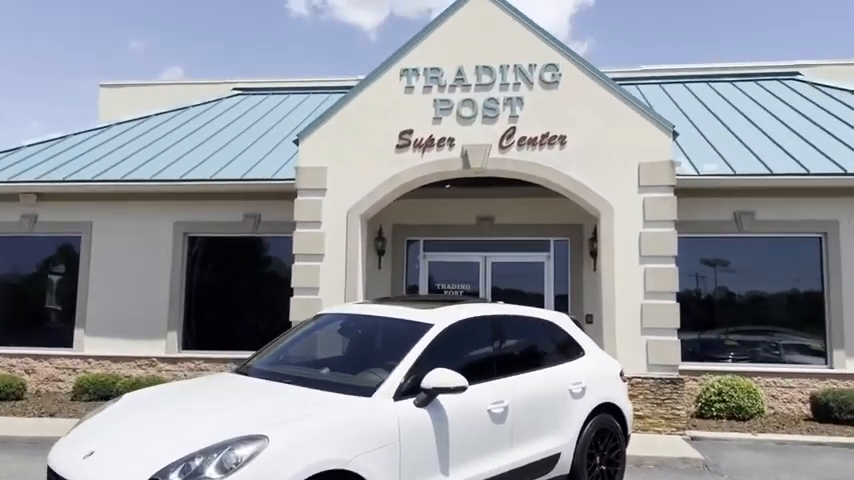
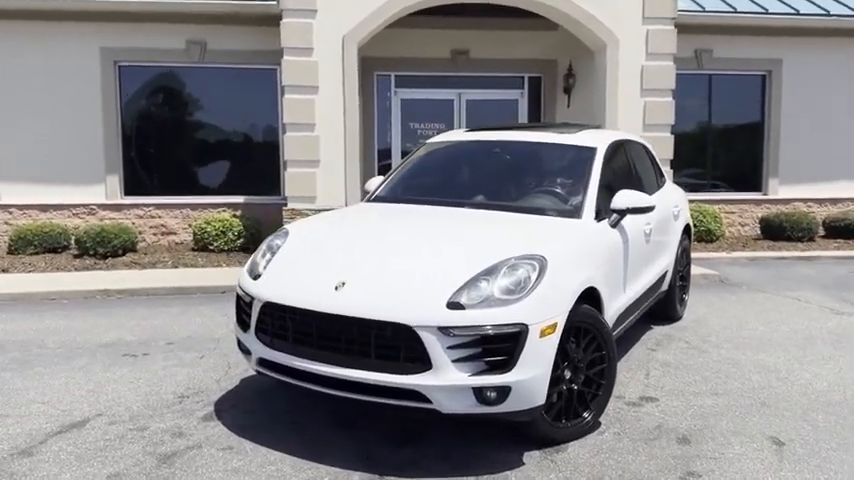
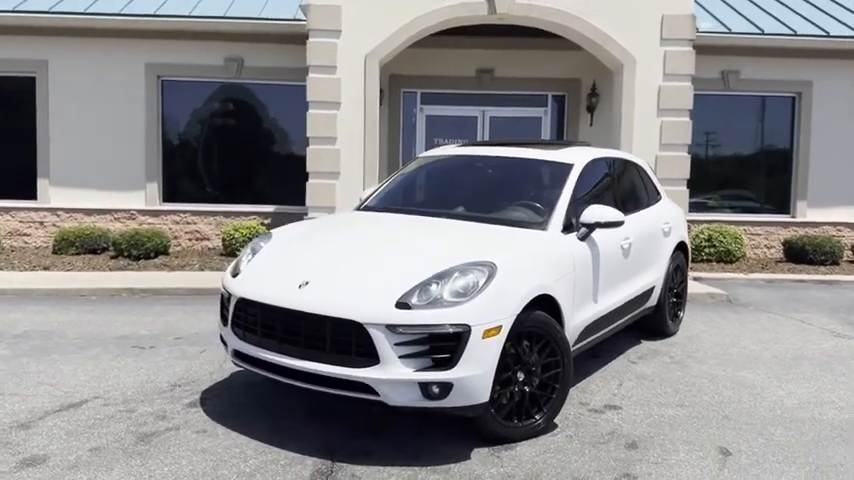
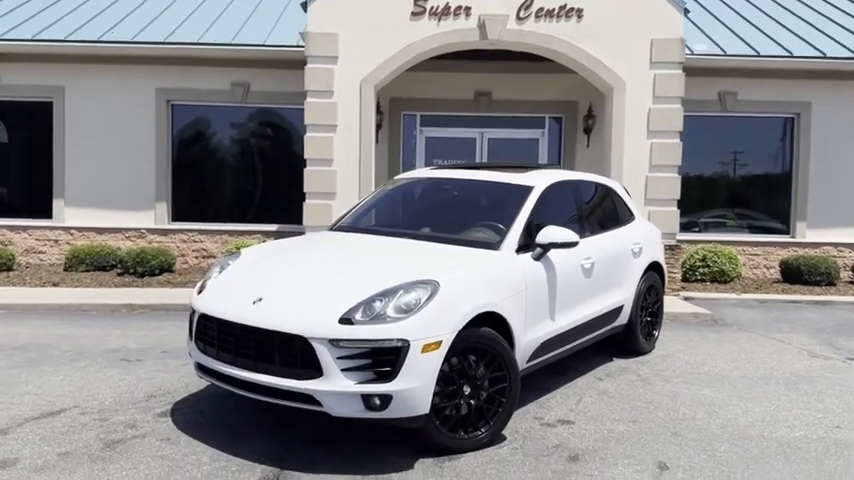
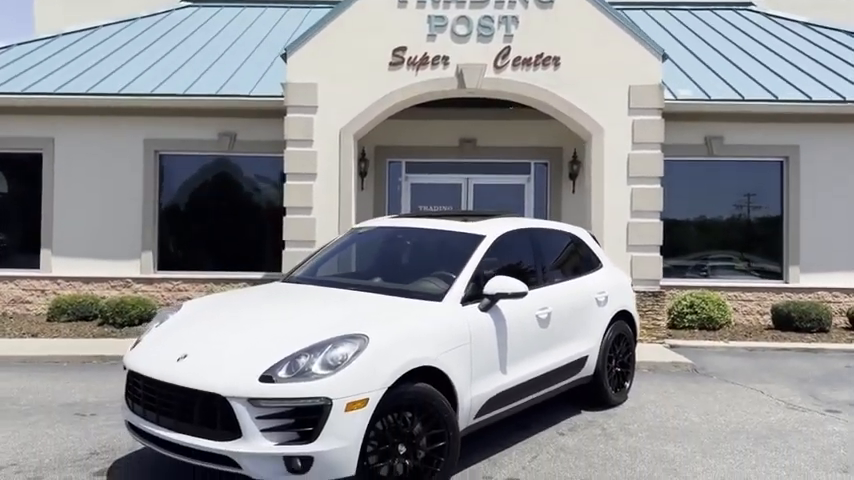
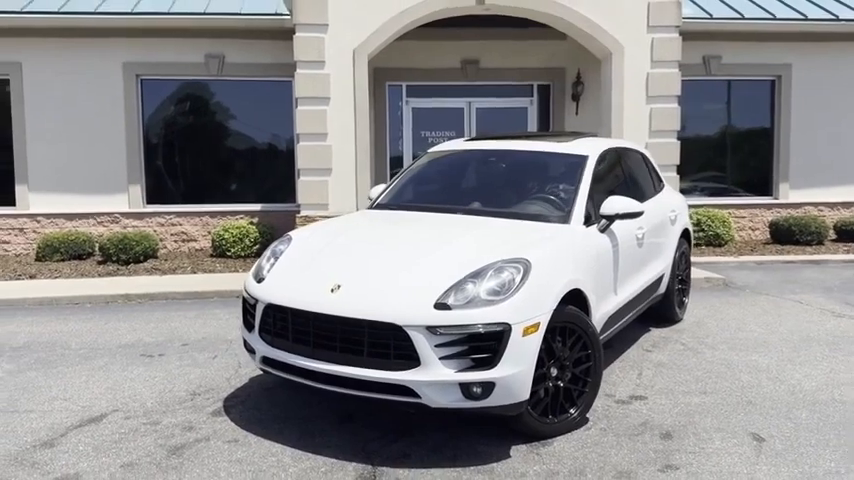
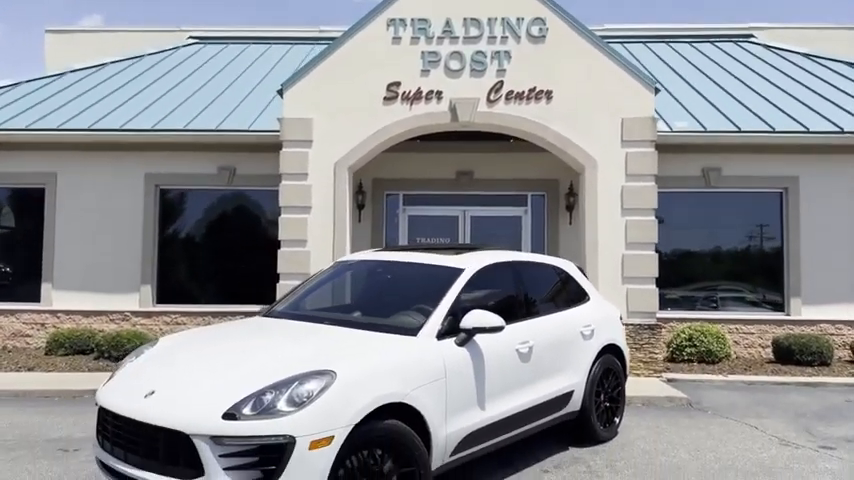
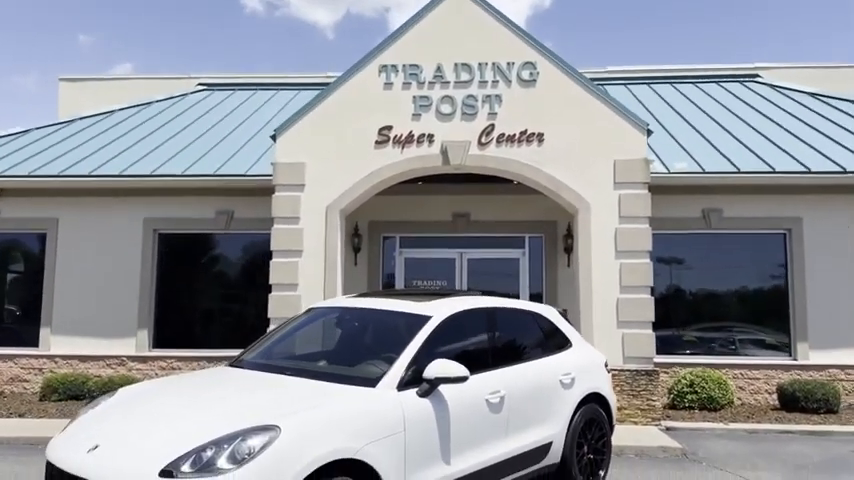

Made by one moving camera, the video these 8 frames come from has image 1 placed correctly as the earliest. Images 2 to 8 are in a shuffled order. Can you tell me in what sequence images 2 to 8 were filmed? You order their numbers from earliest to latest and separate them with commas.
8, 7, 5, 4, 3, 2, 6
